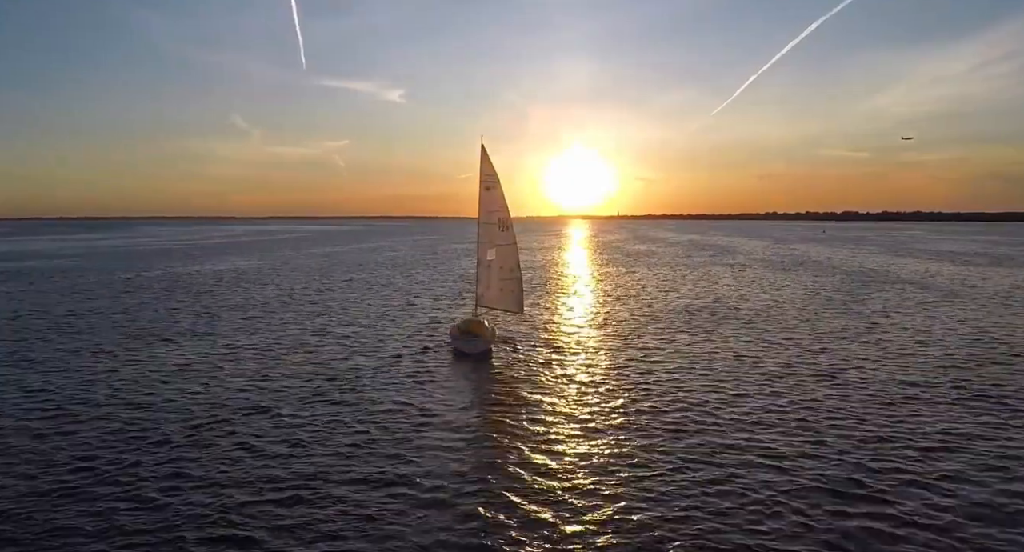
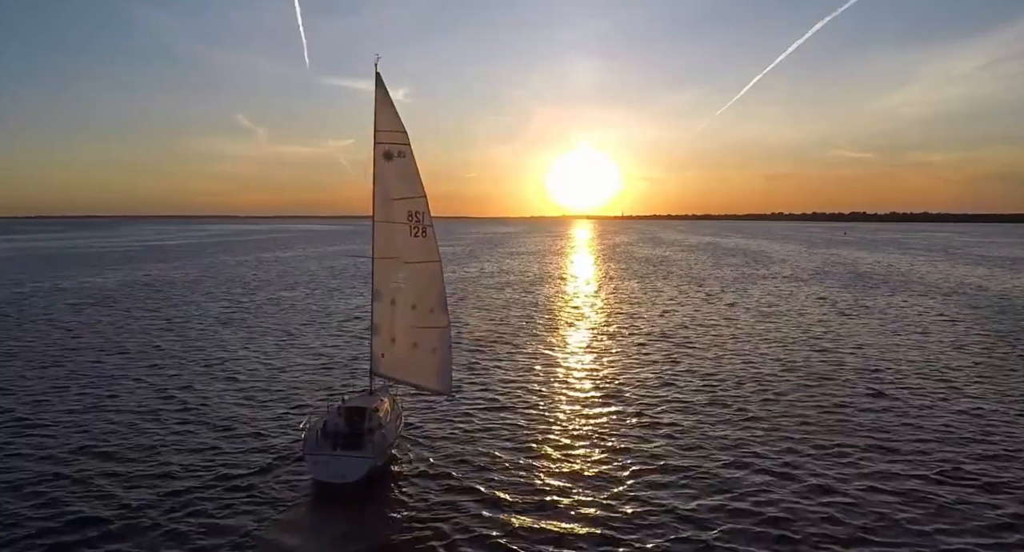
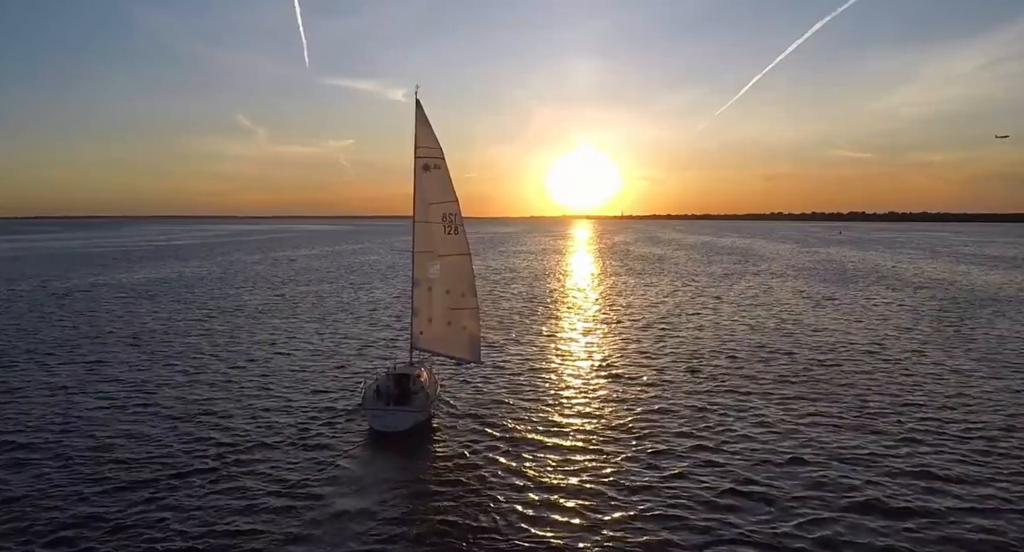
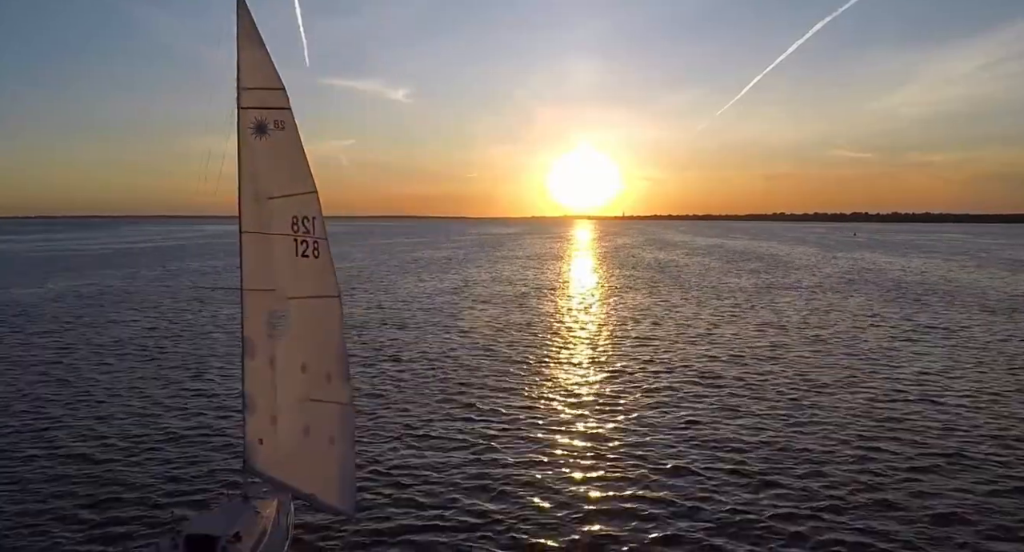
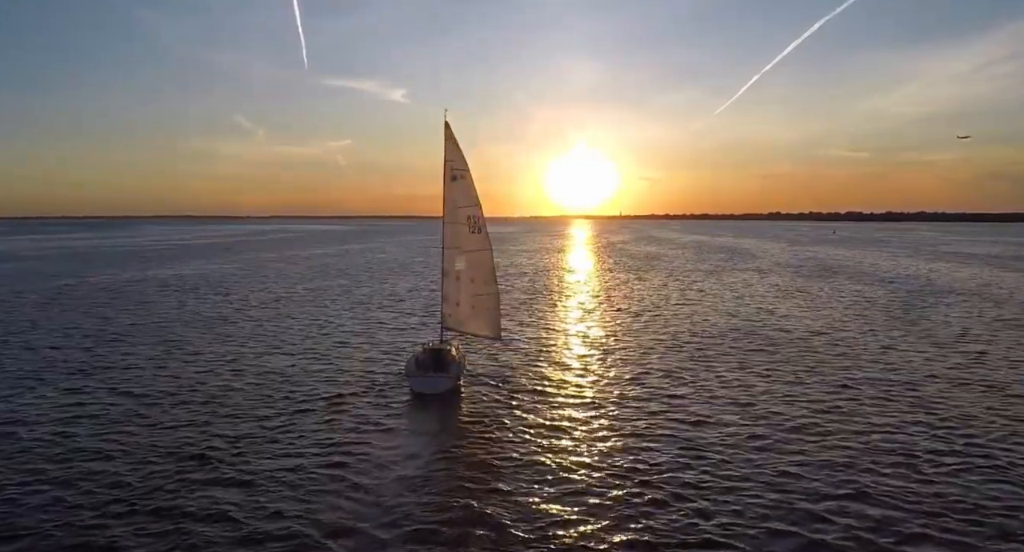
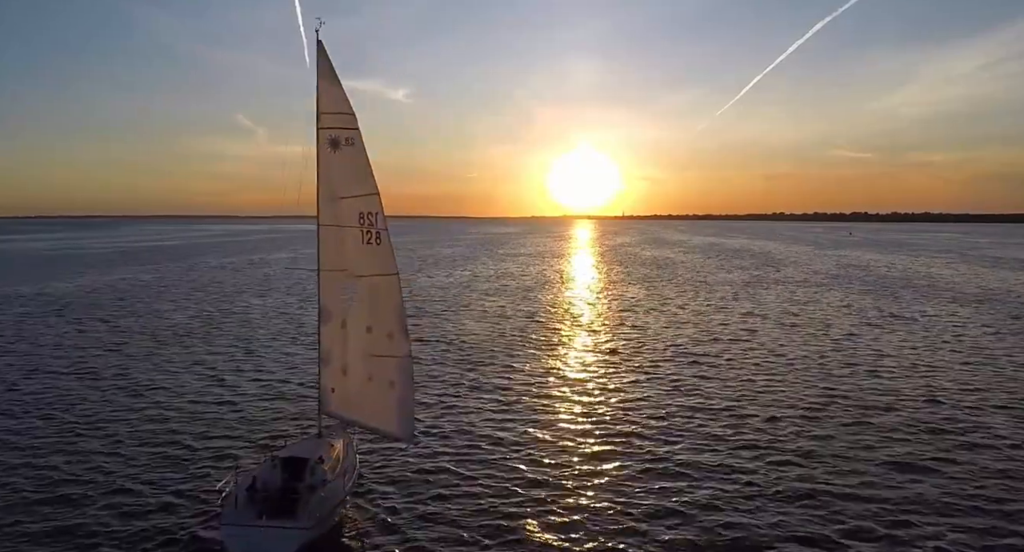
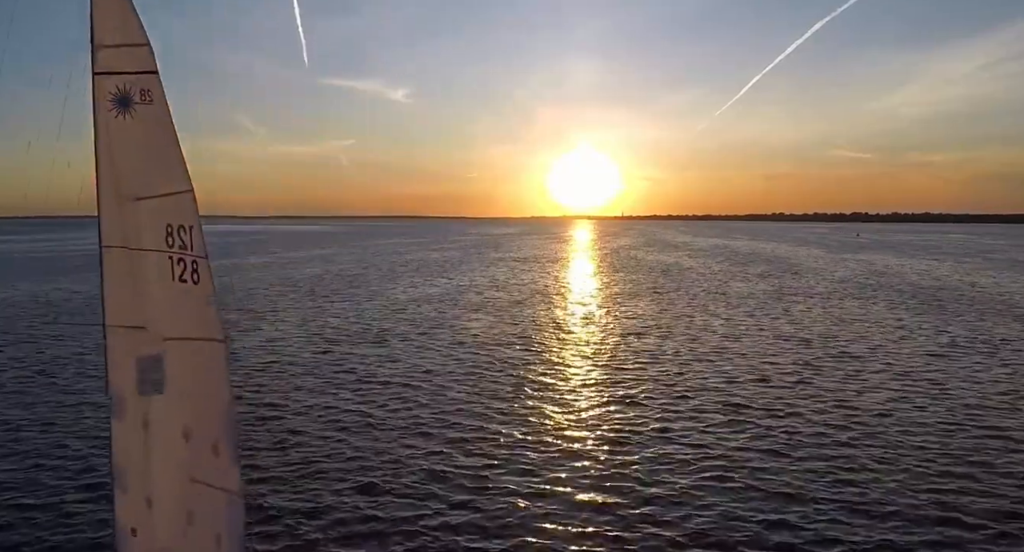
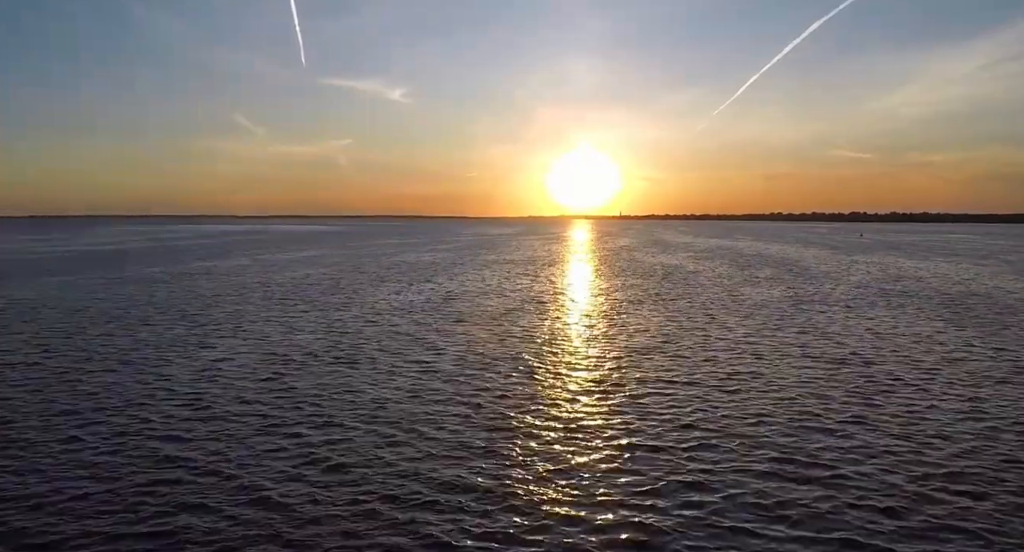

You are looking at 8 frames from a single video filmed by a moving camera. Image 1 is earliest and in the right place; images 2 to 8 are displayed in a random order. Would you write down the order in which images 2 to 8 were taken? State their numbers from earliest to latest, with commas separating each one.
5, 3, 2, 6, 4, 7, 8
